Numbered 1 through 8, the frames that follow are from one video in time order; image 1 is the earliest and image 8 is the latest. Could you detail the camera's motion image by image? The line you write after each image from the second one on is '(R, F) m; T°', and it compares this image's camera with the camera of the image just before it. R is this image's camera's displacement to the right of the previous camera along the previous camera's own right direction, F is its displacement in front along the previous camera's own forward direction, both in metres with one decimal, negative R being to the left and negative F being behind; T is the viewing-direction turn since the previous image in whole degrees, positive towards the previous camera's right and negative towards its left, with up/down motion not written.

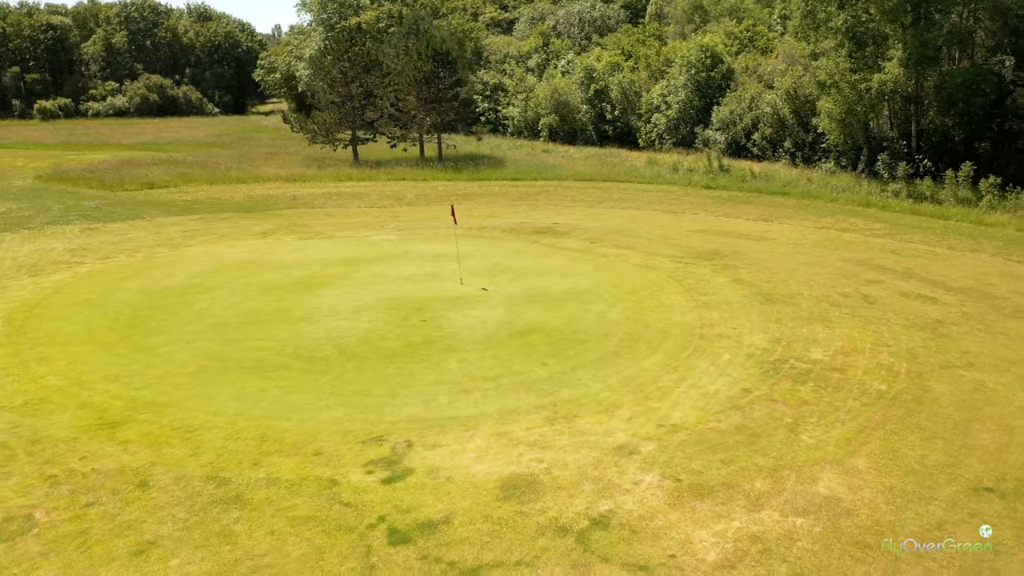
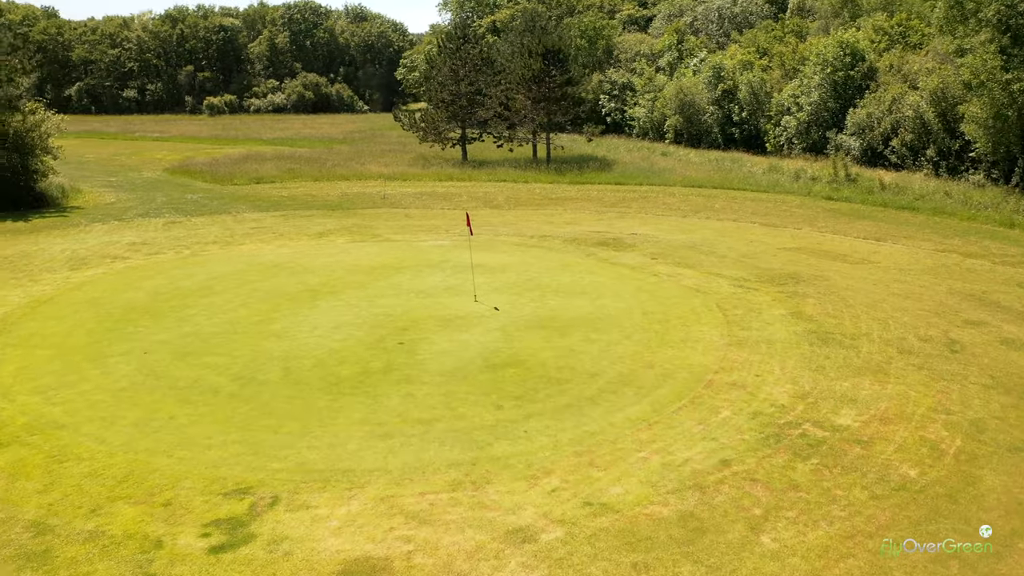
(+2.5, +2.0) m; -11°
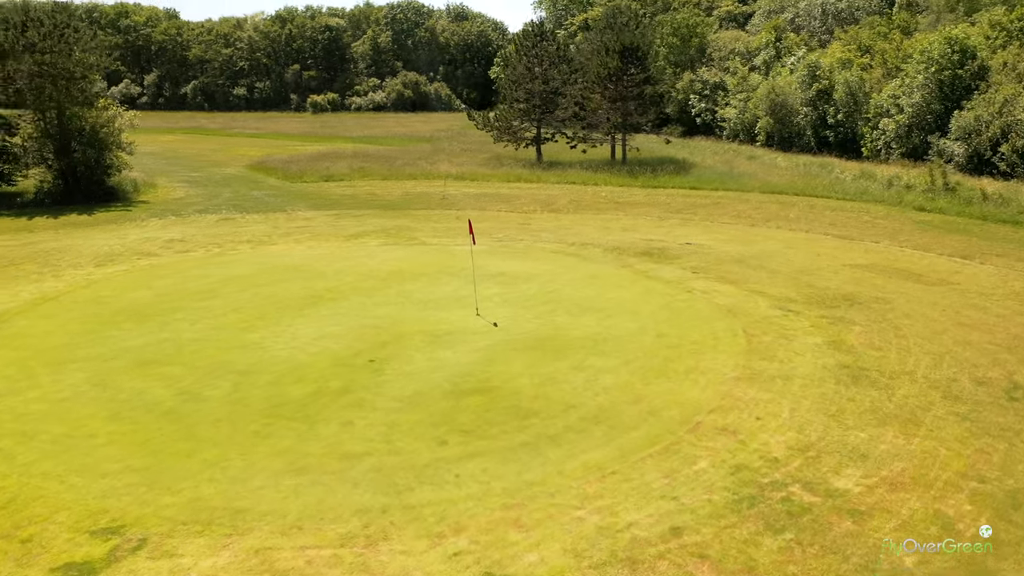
(+1.7, +1.3) m; -7°
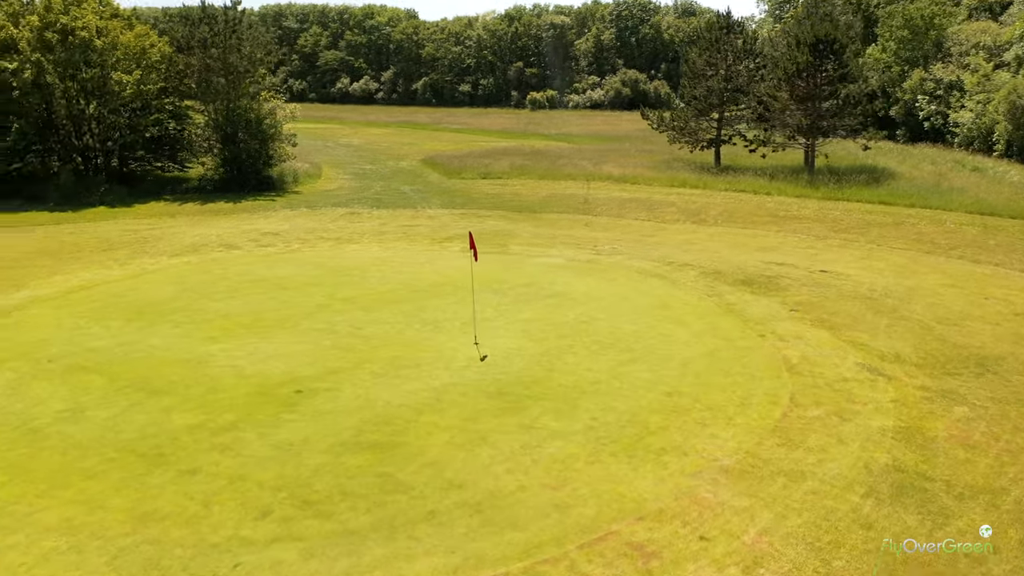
(+3.3, +2.7) m; -16°
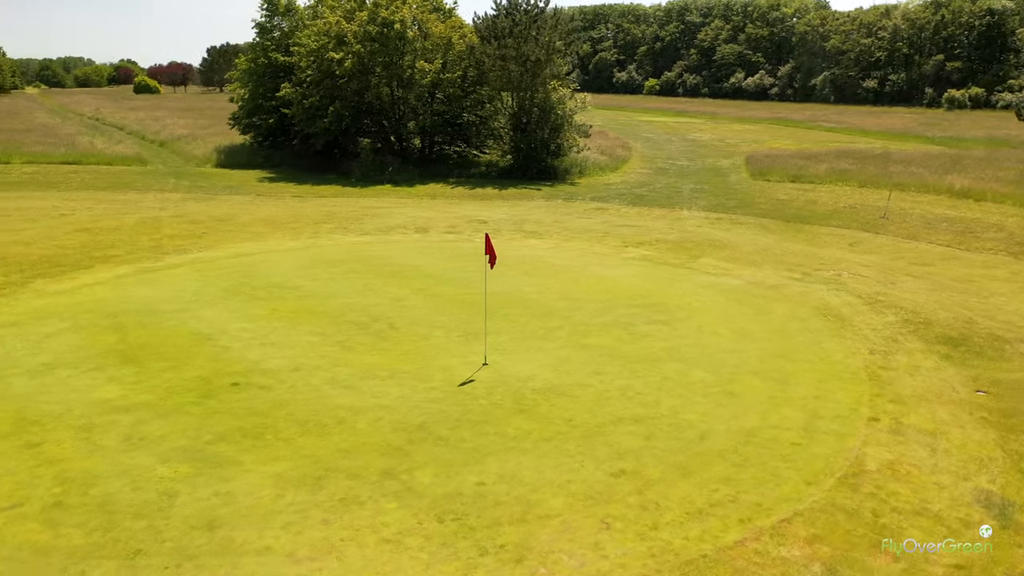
(+4.6, +3.2) m; -27°
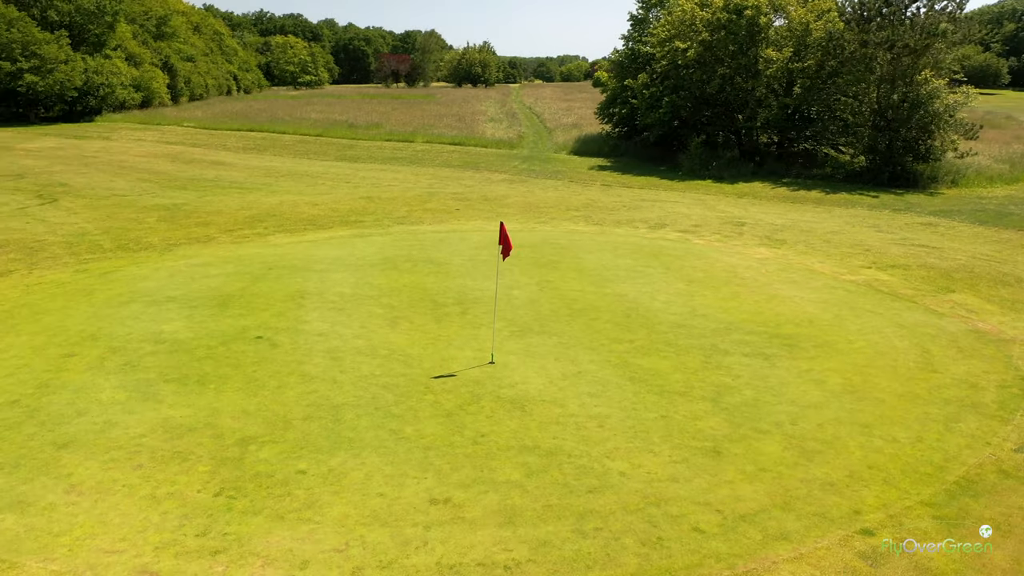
(+4.8, +2.3) m; -30°
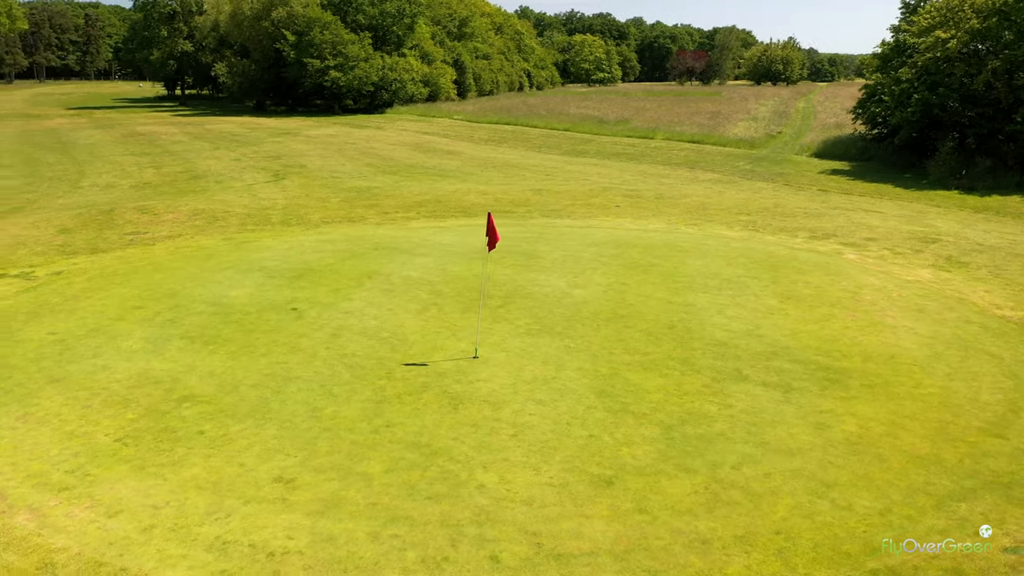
(+3.5, +1.0) m; -20°
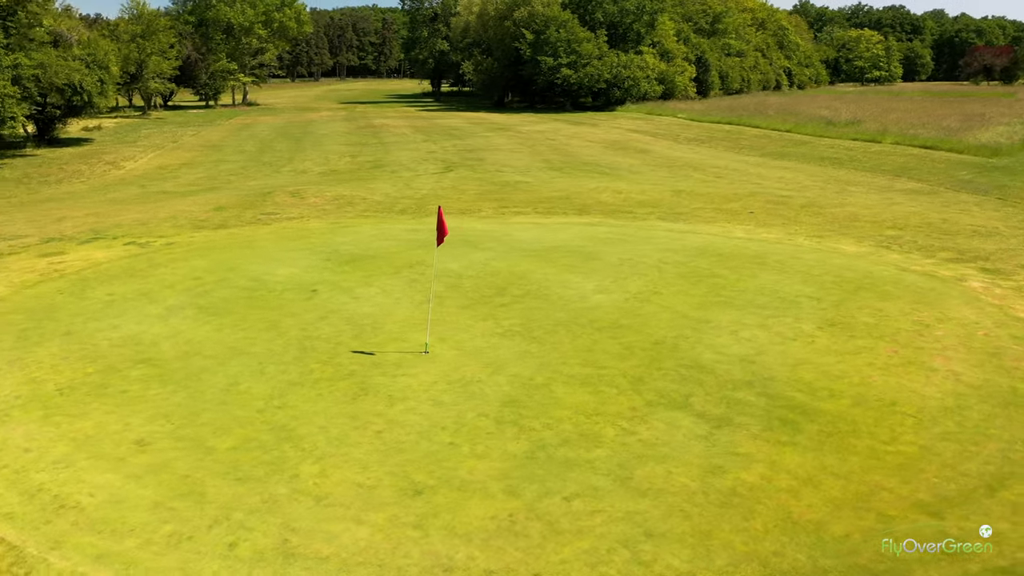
(+3.4, +0.9) m; -18°
